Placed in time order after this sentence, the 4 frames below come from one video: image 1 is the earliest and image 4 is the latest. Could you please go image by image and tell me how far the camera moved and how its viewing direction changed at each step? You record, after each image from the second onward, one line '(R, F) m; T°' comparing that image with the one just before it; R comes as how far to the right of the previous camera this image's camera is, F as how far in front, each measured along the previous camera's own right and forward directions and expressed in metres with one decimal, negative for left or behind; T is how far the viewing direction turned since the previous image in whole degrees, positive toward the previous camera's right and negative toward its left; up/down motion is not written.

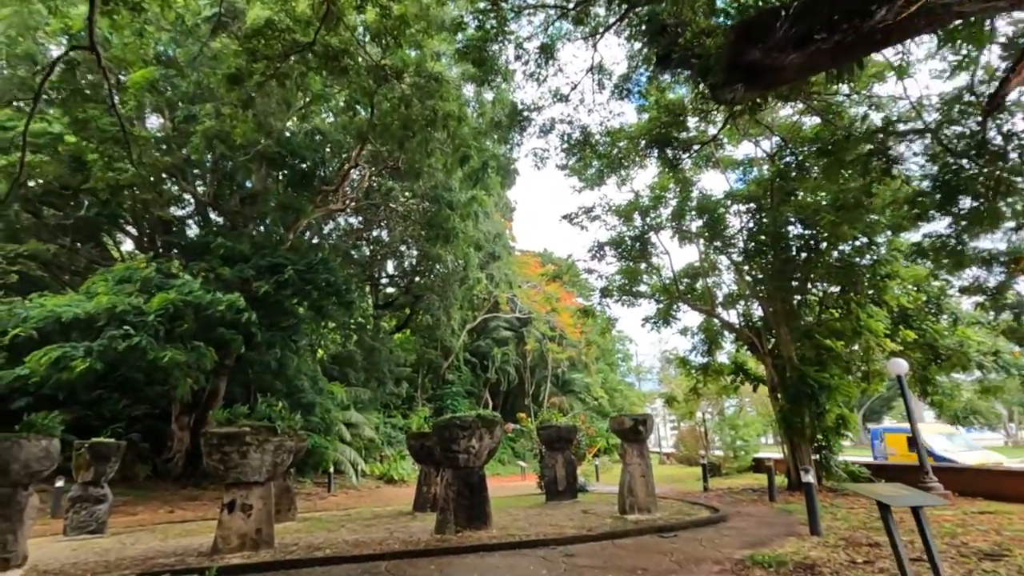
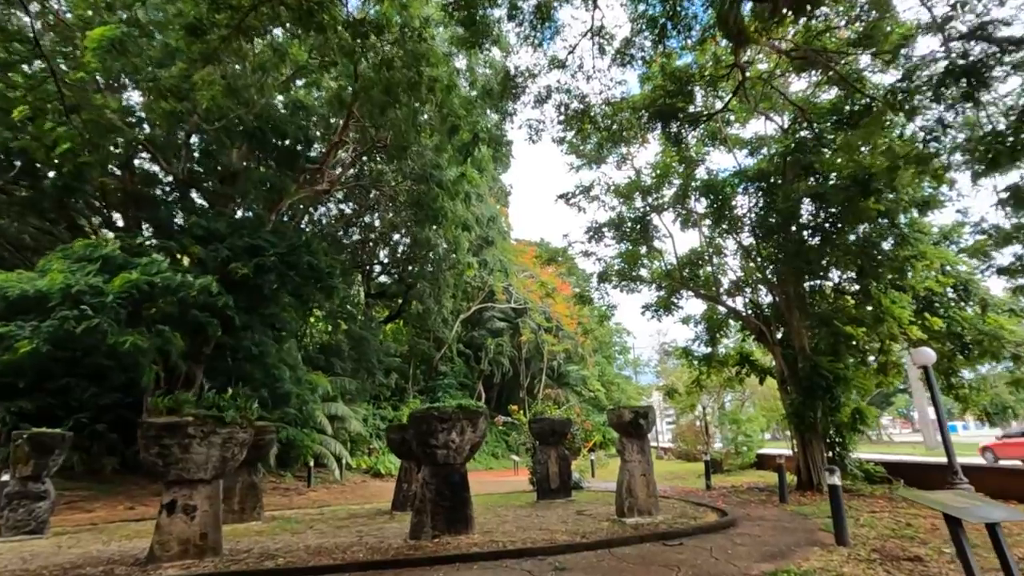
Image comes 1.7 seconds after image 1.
(+0.1, +0.7) m; 0°
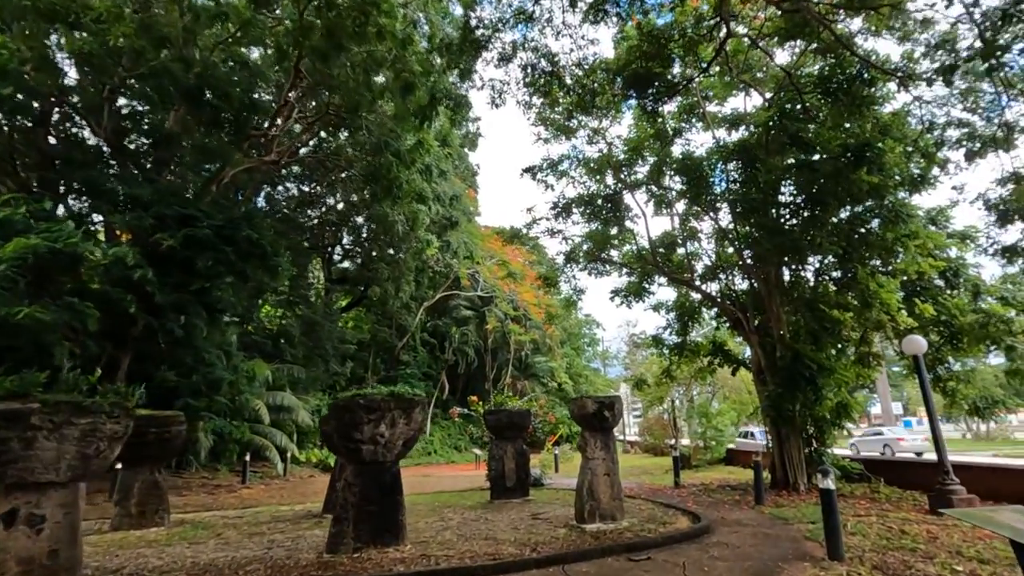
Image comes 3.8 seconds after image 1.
(+0.2, +0.8) m; +3°
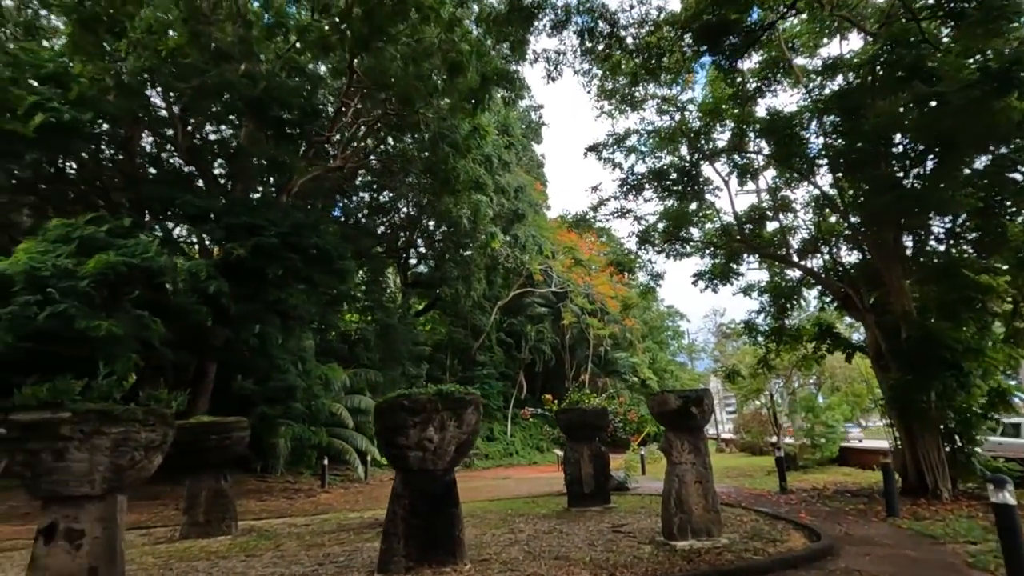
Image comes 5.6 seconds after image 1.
(+0.1, +0.6) m; -8°
